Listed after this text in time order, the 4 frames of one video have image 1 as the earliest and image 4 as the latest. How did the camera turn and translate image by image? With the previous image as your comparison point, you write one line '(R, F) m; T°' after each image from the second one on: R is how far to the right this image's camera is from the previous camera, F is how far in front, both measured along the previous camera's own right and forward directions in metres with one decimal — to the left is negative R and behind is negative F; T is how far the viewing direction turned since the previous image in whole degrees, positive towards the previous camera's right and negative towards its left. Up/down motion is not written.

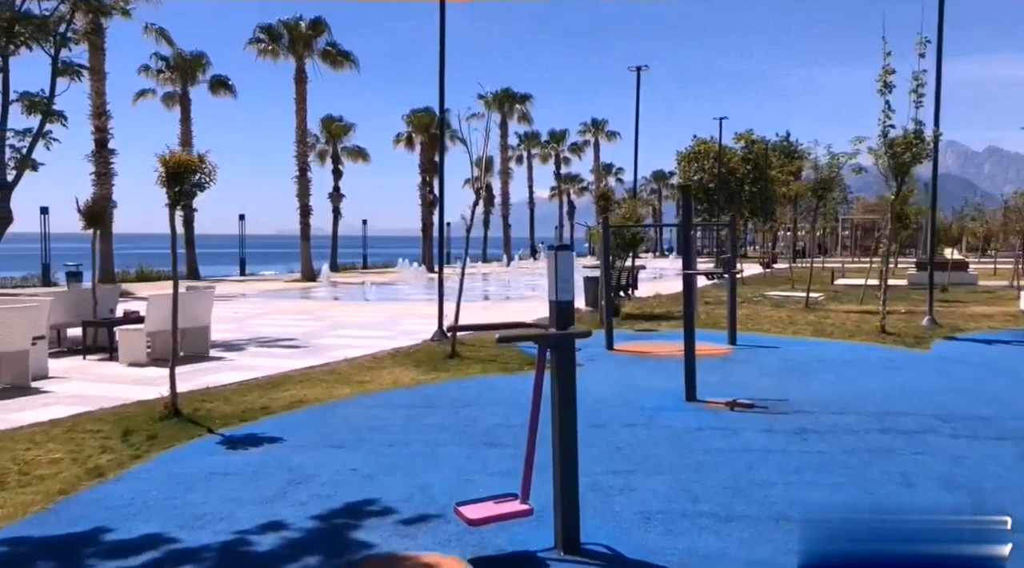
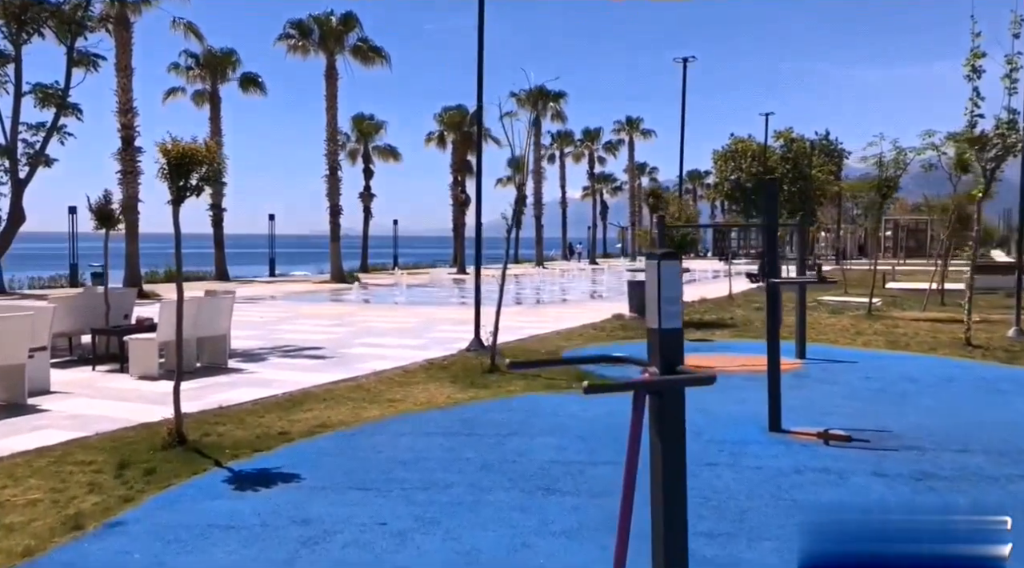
(-0.2, +1.2) m; -2°
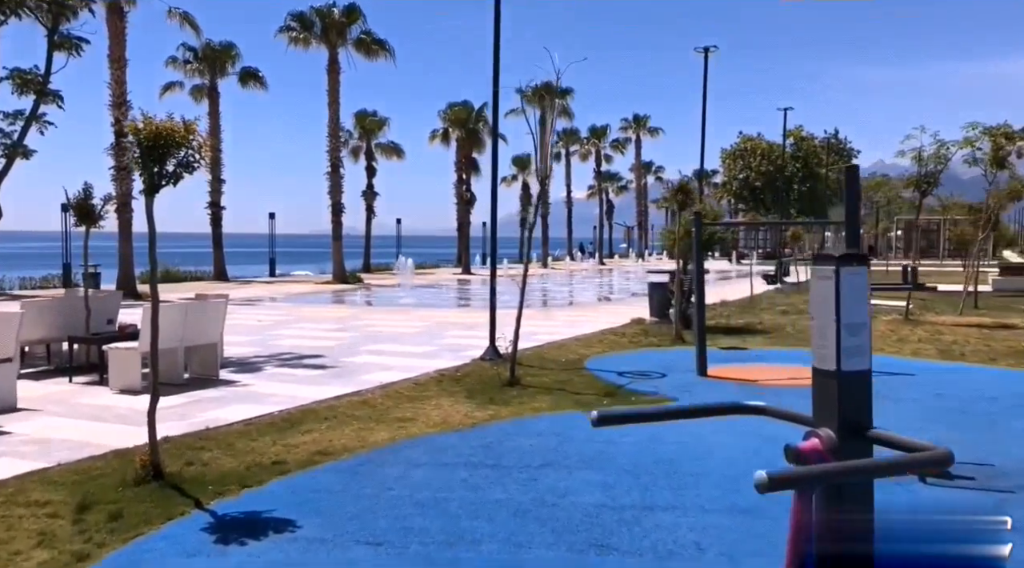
(-0.2, +1.2) m; 0°
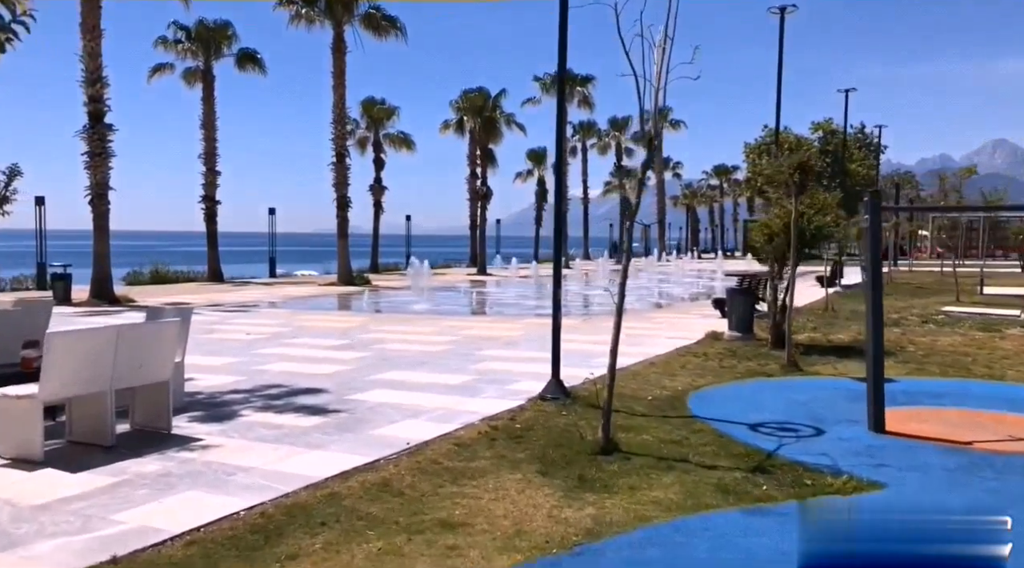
(-0.6, +3.7) m; 0°
